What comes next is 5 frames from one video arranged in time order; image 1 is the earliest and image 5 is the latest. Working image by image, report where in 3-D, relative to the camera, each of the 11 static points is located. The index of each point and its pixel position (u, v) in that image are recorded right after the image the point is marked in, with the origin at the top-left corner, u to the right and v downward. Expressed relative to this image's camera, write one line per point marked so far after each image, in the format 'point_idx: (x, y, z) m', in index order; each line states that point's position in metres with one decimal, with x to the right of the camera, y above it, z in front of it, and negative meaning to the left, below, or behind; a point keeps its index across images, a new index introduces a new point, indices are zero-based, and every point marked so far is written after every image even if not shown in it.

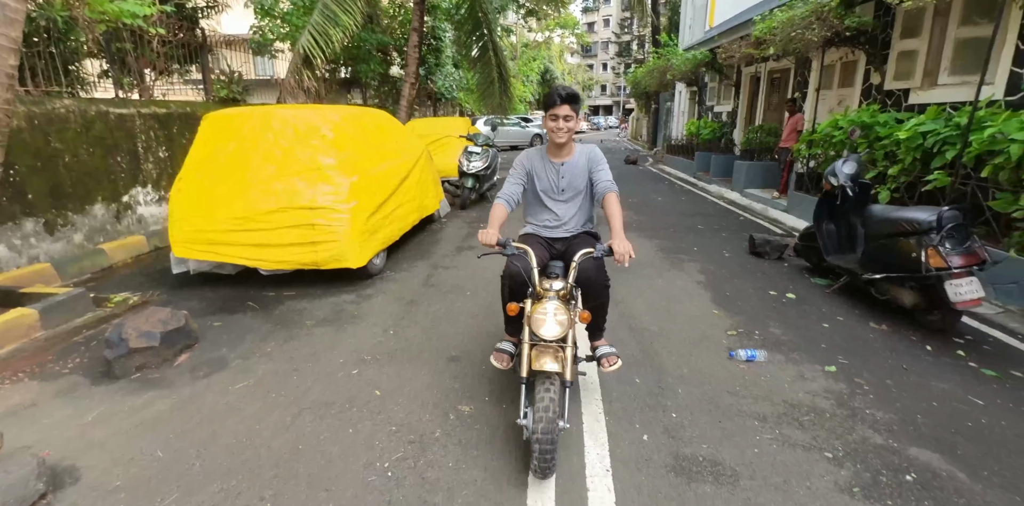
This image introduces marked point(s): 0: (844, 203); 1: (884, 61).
0: (+3.1, +0.5, +4.8) m
1: (+5.5, +2.8, +7.4) m
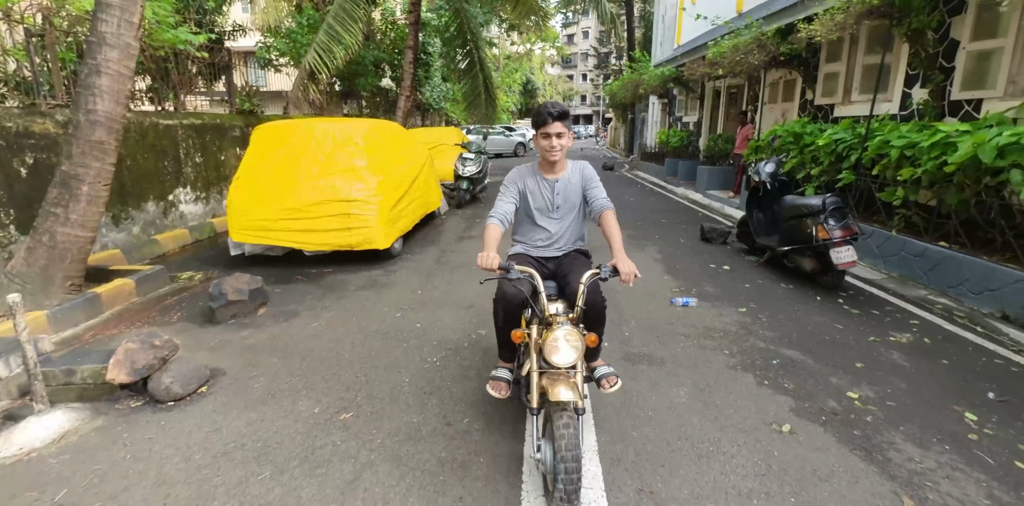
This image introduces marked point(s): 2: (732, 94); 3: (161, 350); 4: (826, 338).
0: (+3.1, +0.7, +6.1) m
1: (+5.3, +3.0, +8.8) m
2: (+5.5, +4.0, +12.7) m
3: (-2.2, -0.5, +3.3) m
4: (+2.5, -0.7, +3.9) m
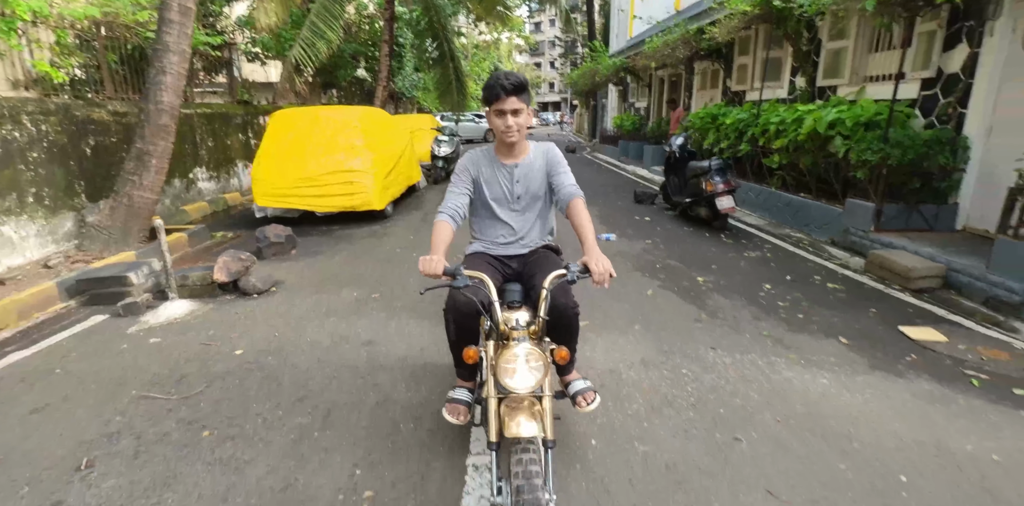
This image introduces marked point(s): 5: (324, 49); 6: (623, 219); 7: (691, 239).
0: (+2.6, +1.4, +7.8) m
1: (+4.6, +3.9, +10.6) m
2: (+4.6, +4.9, +14.5) m
3: (-2.5, 0.0, +4.8) m
4: (+2.2, 0.0, +5.7) m
5: (-4.7, +5.1, +12.4) m
6: (+1.7, +0.5, +7.6) m
7: (+2.3, +0.2, +6.5) m
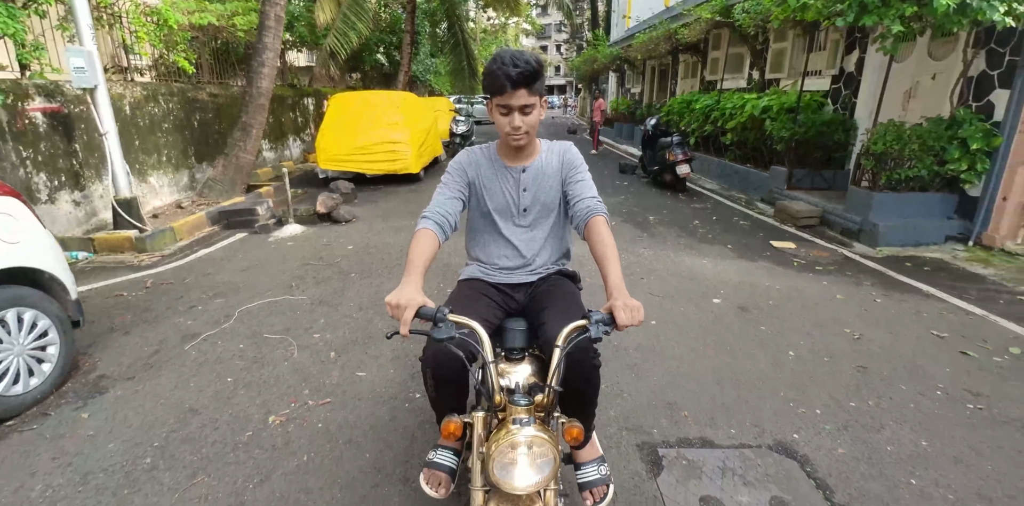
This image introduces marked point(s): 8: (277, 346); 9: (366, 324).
0: (+2.7, +2.3, +9.8) m
1: (+4.8, +4.7, +12.5) m
2: (+4.9, +5.9, +16.4) m
3: (-2.4, +0.8, +6.9) m
4: (+2.3, +0.7, +7.7) m
5: (-4.5, +6.1, +14.3) m
6: (+1.8, +1.3, +9.6) m
7: (+2.4, +1.0, +8.5) m
8: (-1.6, -0.6, +3.3) m
9: (-1.1, -0.5, +3.6) m
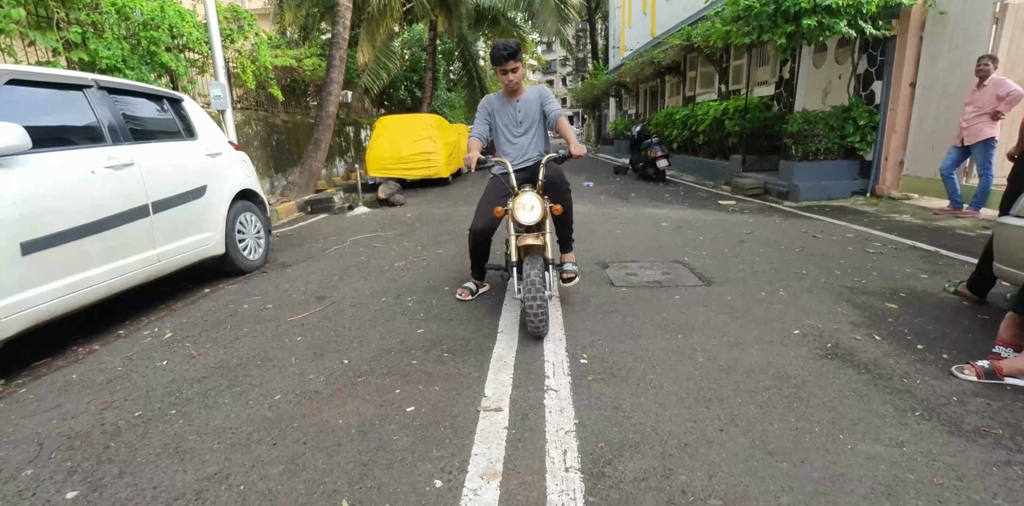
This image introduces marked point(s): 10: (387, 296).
0: (+3.0, +2.7, +11.9) m
1: (+5.1, +5.0, +14.8) m
2: (+5.2, +6.0, +18.7) m
3: (-2.2, +1.2, +9.1) m
4: (+2.5, +1.2, +9.8) m
5: (-4.2, +6.0, +16.9) m
6: (+2.1, +1.7, +11.7) m
7: (+2.7, +1.4, +10.5) m
8: (-1.4, 0.0, +5.4) m
9: (-0.9, +0.2, +5.7) m
10: (-0.9, -0.3, +3.7) m
